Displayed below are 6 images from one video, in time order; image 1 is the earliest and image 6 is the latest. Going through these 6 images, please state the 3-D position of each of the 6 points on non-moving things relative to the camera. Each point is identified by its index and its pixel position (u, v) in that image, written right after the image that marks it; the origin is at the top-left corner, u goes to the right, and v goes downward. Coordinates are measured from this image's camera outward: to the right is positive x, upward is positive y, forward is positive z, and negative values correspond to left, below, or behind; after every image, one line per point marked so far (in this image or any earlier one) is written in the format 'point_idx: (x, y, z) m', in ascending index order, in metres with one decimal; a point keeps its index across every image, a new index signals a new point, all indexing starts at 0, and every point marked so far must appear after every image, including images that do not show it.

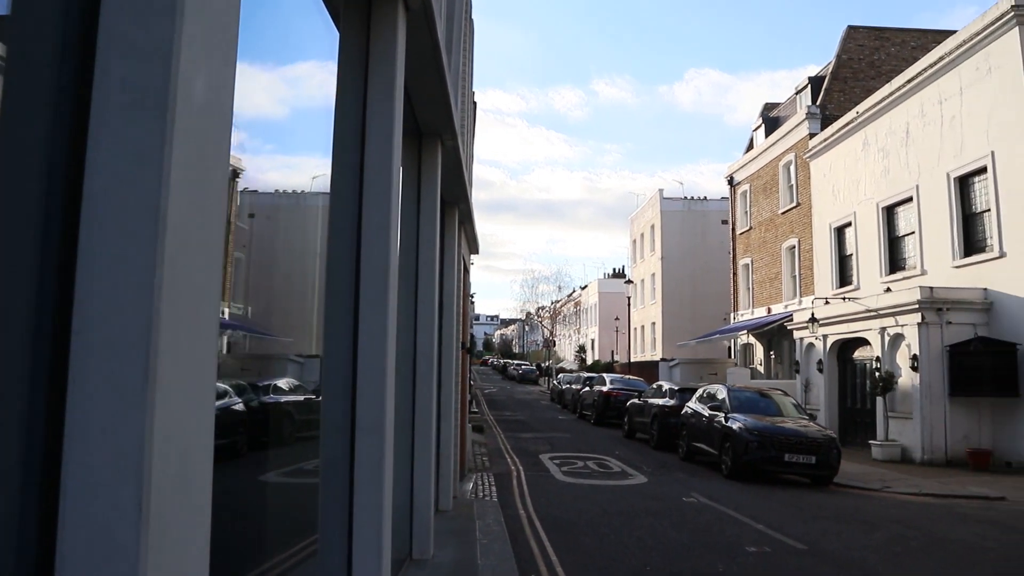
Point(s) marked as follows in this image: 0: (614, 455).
0: (+2.2, -3.6, +17.2) m
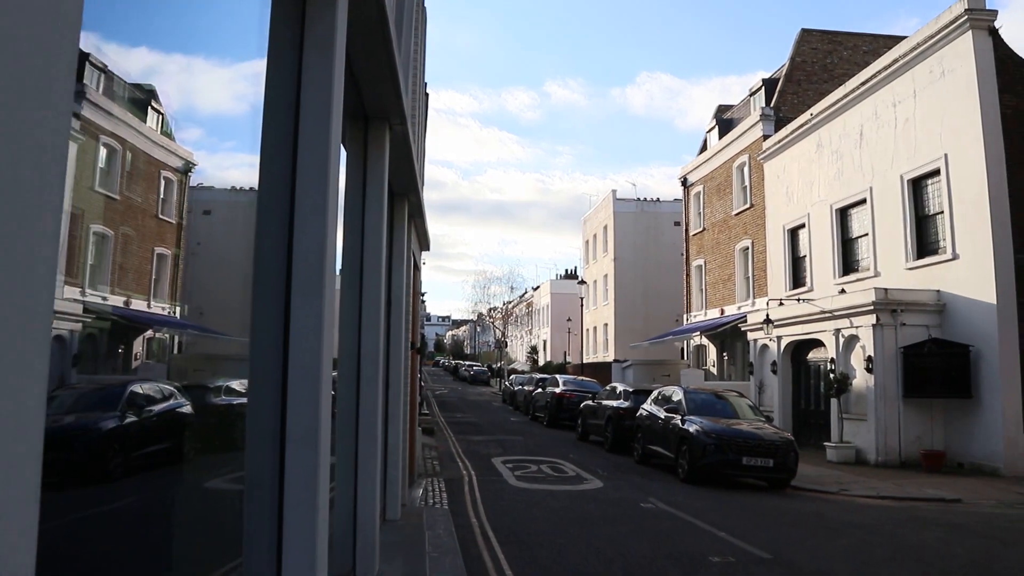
0: (+1.2, -3.5, +16.7) m
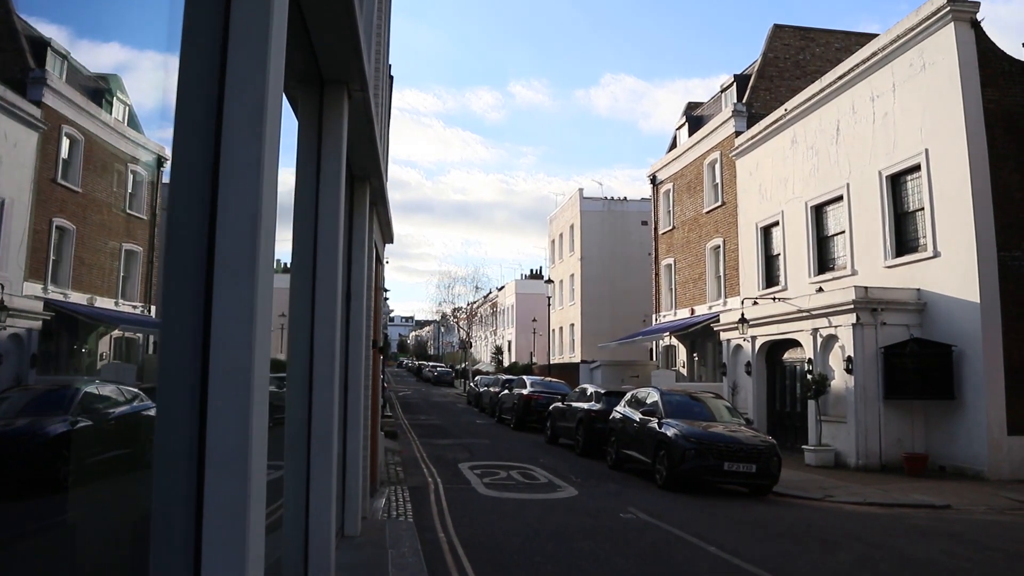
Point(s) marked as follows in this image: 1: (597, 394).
0: (+0.6, -3.5, +15.9) m
1: (+2.0, -2.5, +18.9) m
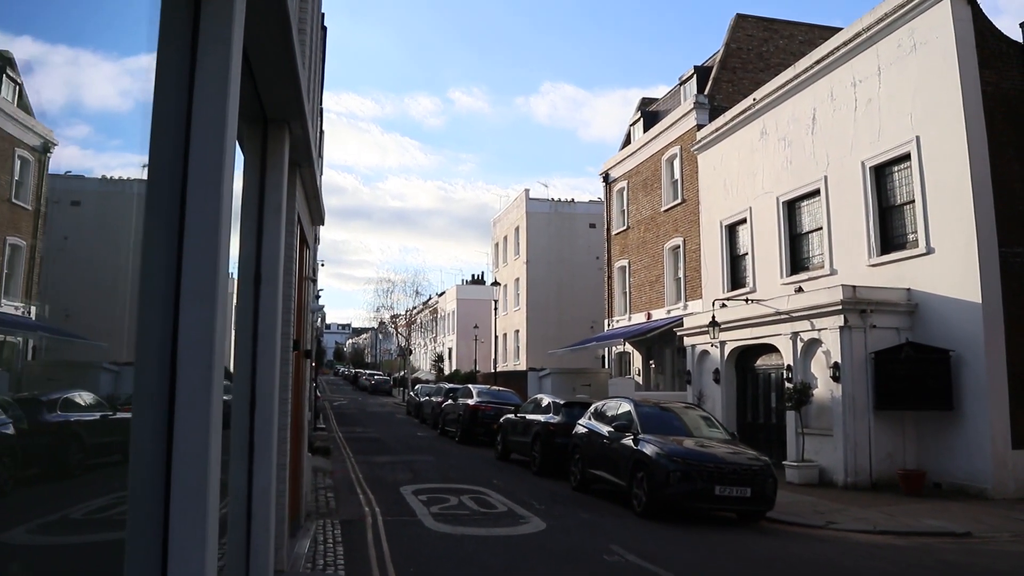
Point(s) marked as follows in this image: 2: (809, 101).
0: (-0.3, -3.4, +13.8) m
1: (+0.9, -2.4, +16.9) m
2: (+7.0, +4.4, +19.0) m
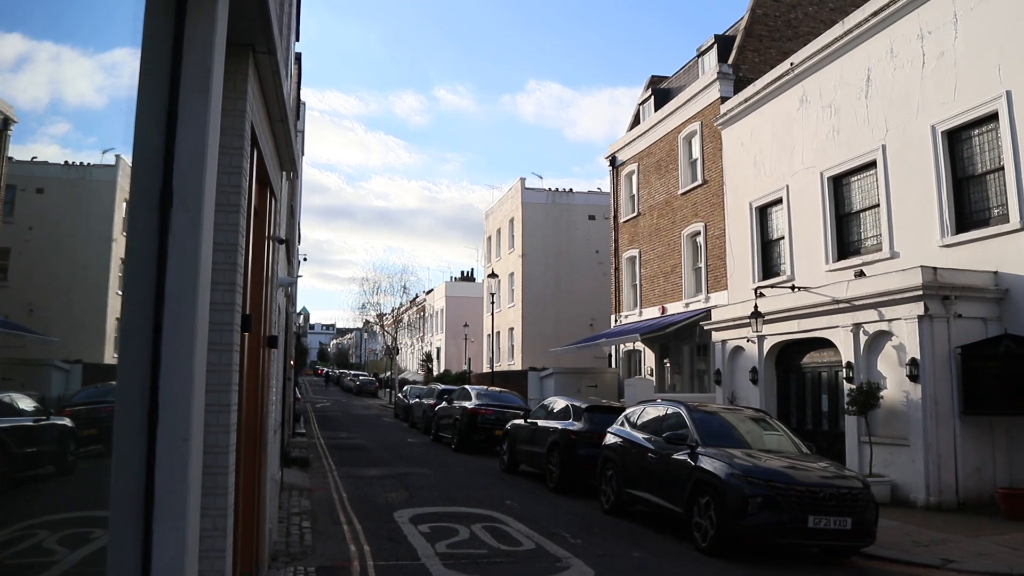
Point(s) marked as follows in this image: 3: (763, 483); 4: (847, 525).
0: (0.0, -3.1, +11.3) m
1: (+1.1, -2.1, +14.4) m
2: (+7.2, +4.7, +16.6) m
3: (+2.6, -2.1, +8.6) m
4: (+3.5, -2.5, +8.6) m
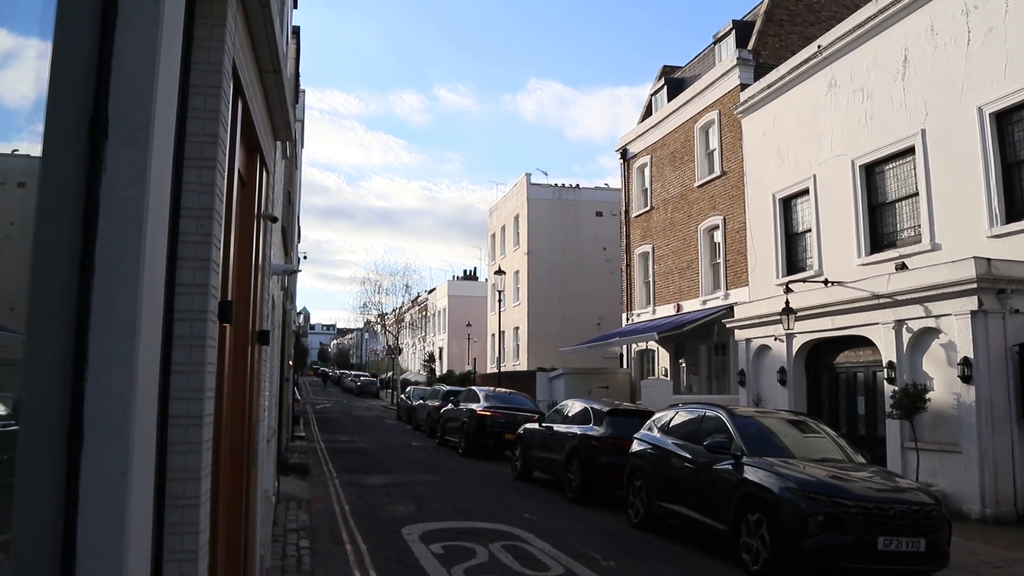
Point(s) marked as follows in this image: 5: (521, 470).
0: (+0.2, -3.0, +10.2) m
1: (+1.4, -2.0, +13.3) m
2: (+7.4, +4.8, +15.5) m
3: (+2.9, -2.0, +7.6) m
4: (+3.8, -2.4, +7.5) m
5: (+0.2, -3.4, +15.0) m
